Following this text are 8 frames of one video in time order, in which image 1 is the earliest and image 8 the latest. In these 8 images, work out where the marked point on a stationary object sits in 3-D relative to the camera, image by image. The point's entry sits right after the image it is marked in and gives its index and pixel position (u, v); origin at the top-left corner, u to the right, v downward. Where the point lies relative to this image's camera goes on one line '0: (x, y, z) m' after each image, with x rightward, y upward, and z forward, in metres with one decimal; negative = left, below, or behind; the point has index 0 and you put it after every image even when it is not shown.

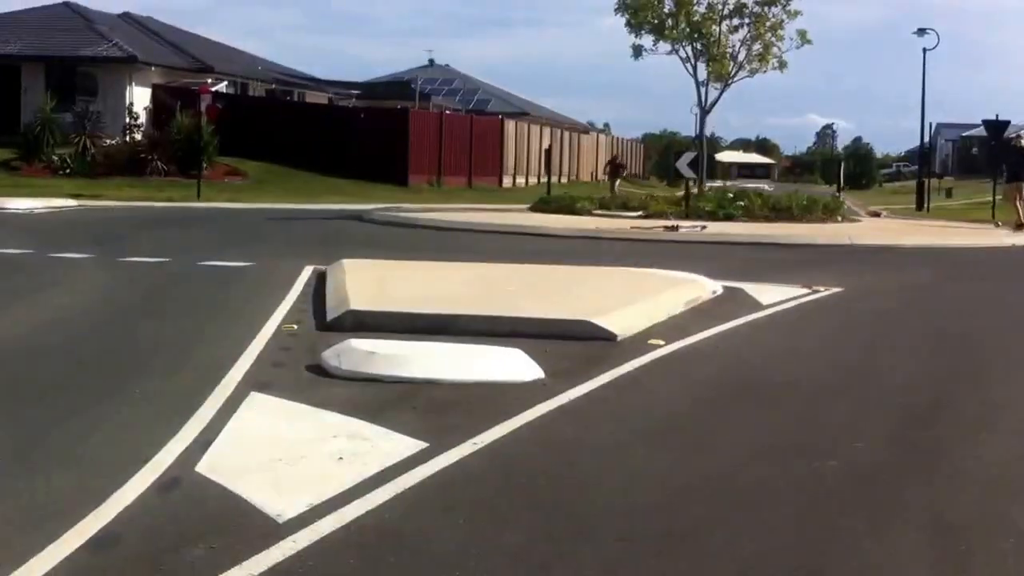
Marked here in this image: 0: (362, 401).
0: (-0.8, -0.6, +7.4) m
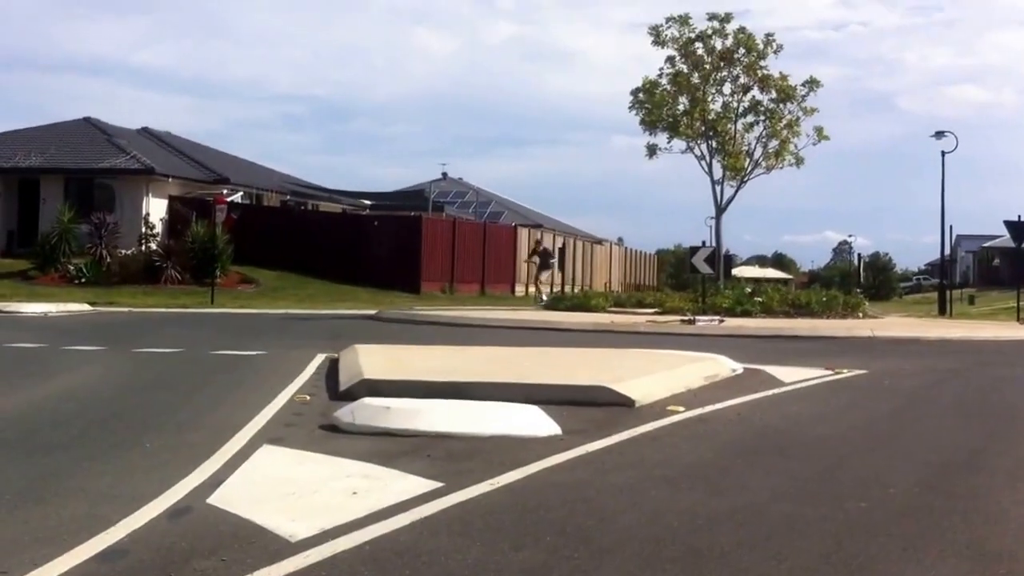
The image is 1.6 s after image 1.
0: (-0.7, -0.9, +7.2) m
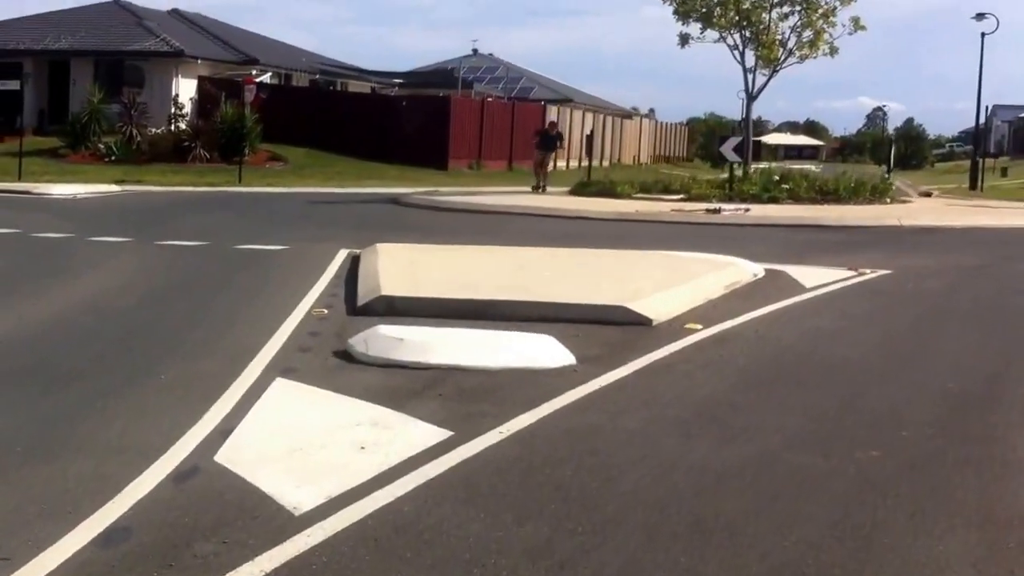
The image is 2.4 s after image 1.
0: (-0.7, -0.5, +7.2) m
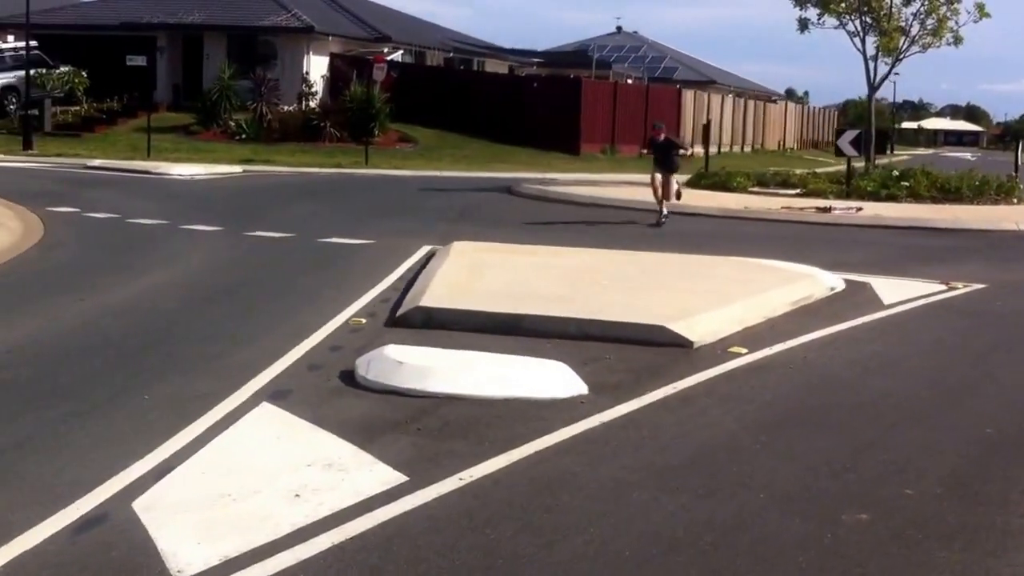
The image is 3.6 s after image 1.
0: (-0.7, -0.7, +7.0) m
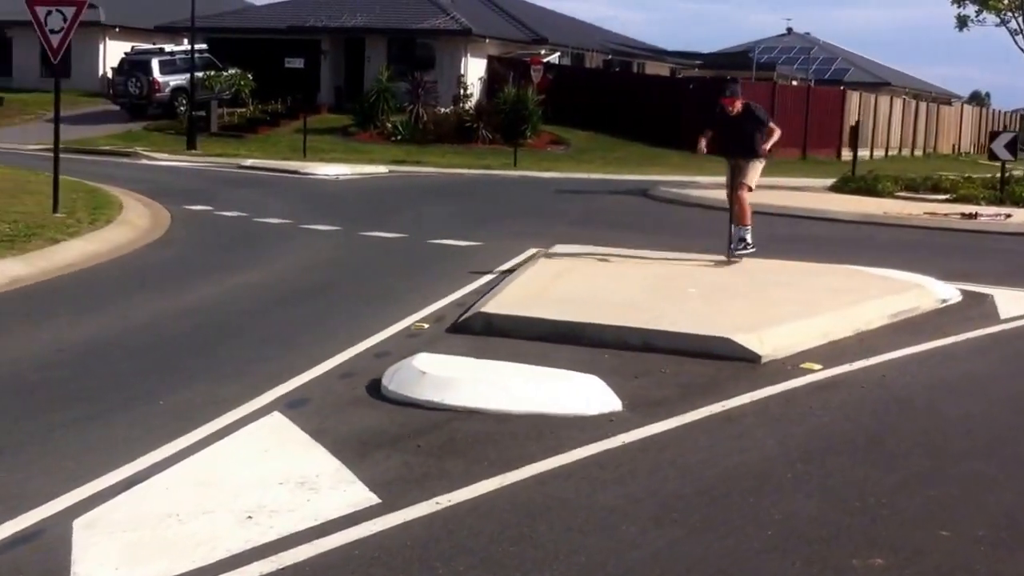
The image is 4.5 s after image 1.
0: (-0.7, -0.7, +6.7) m
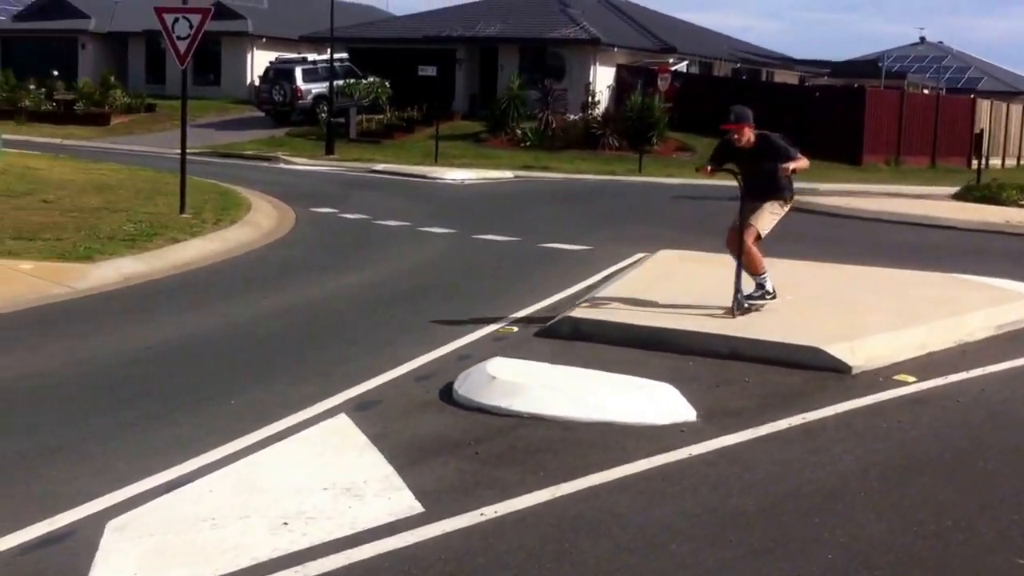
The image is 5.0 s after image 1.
0: (-0.3, -0.7, +6.6) m
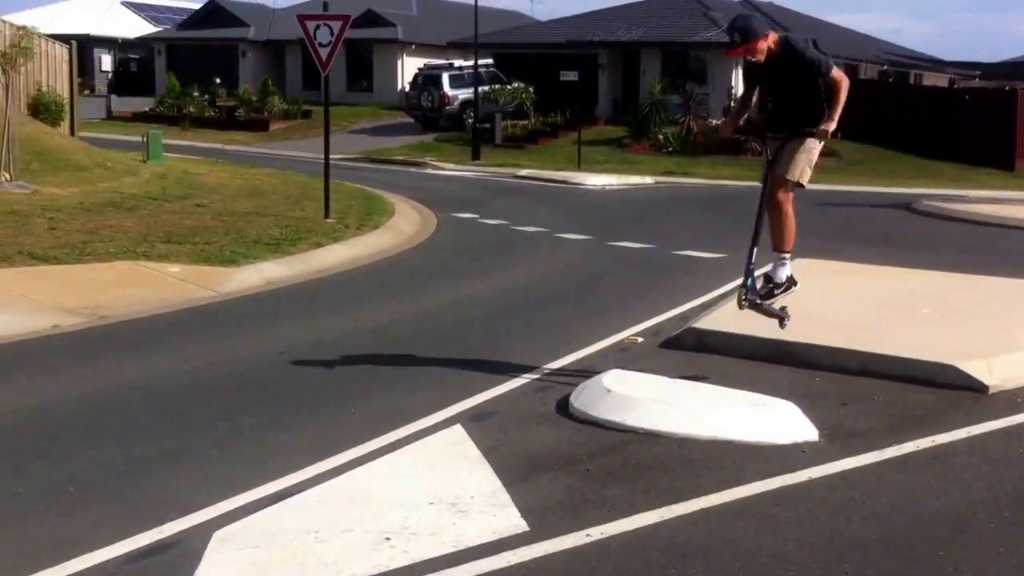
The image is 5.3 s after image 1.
0: (+0.2, -0.8, +6.5) m
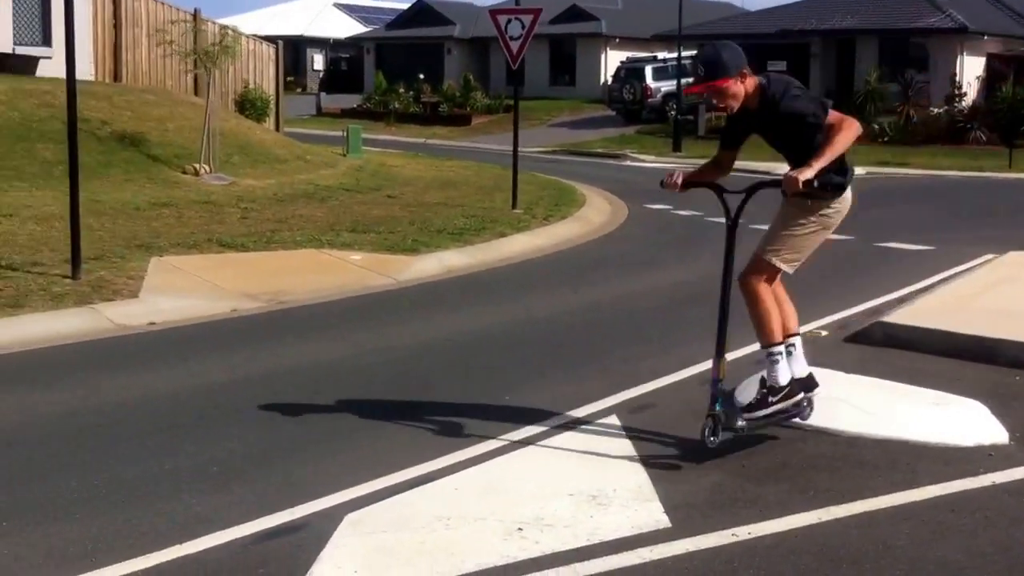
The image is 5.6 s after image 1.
0: (+0.9, -0.7, +6.1) m
